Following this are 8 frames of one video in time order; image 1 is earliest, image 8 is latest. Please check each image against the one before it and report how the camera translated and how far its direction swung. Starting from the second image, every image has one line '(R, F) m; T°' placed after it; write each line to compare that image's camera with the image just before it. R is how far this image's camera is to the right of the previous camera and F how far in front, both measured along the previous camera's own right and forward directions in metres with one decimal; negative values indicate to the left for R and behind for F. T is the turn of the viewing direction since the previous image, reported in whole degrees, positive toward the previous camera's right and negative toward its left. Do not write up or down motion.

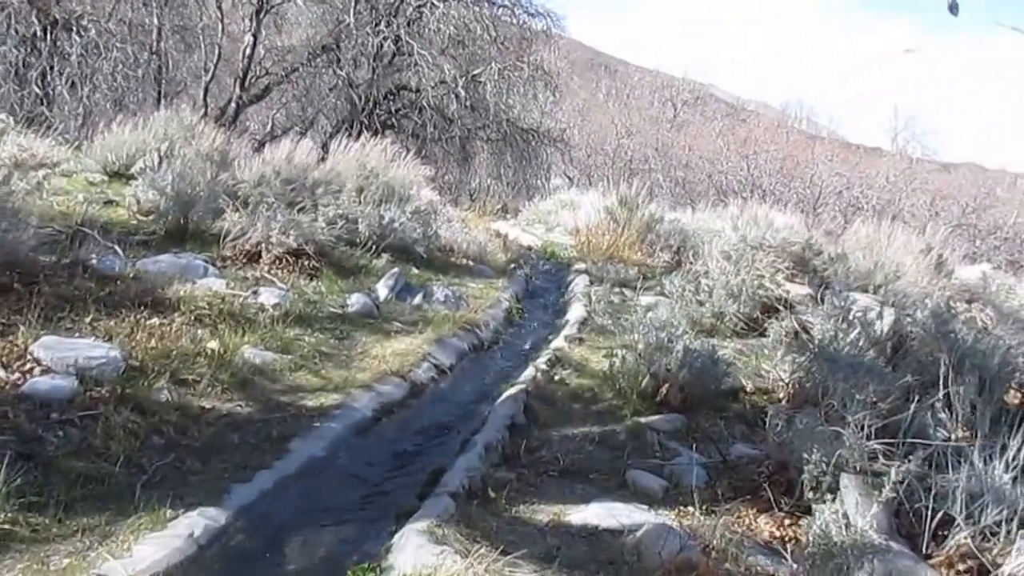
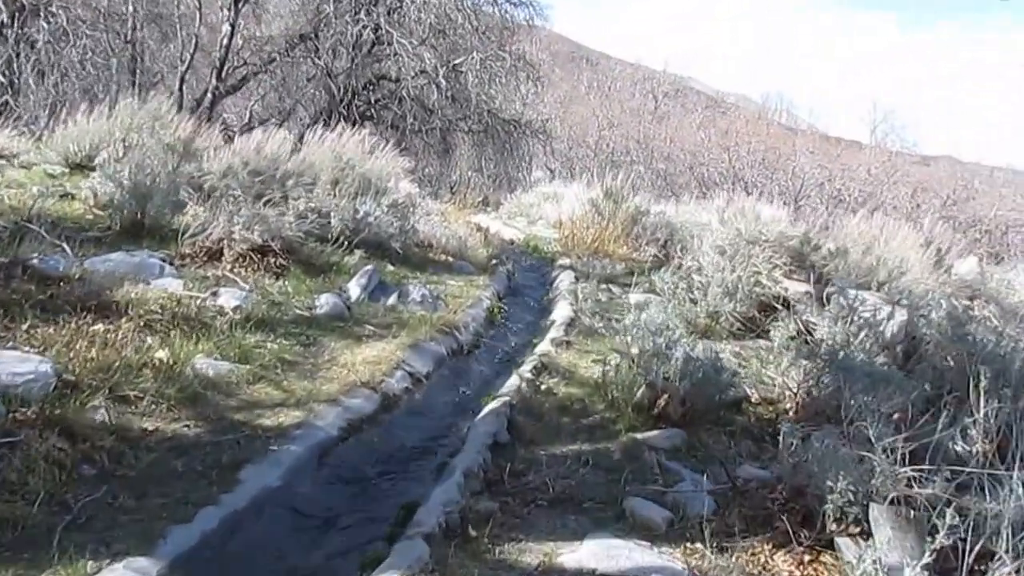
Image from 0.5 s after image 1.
(0.0, +0.4) m; +1°
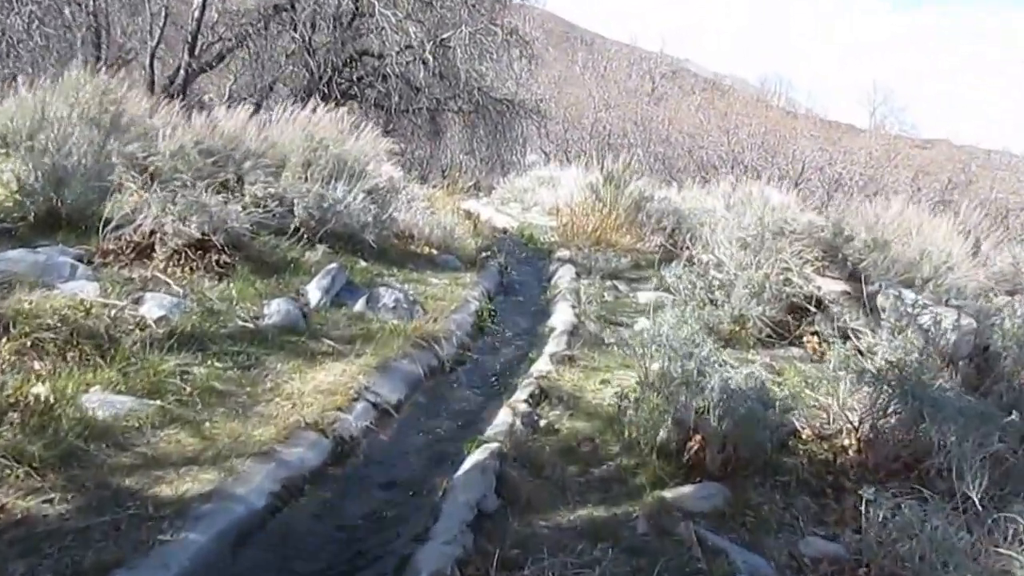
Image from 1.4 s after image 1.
(0.0, +0.9) m; 0°
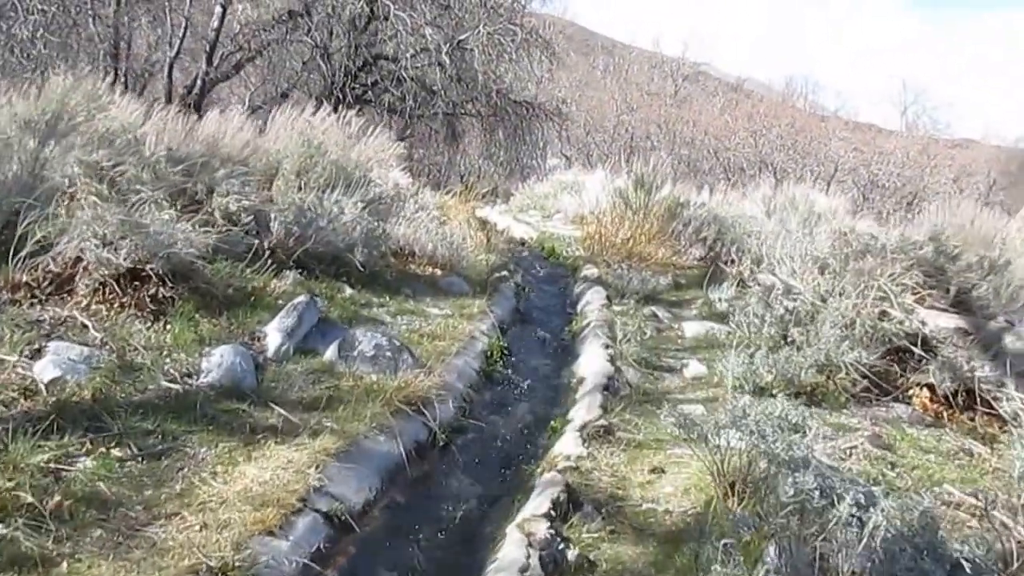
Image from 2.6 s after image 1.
(0.0, +1.1) m; -2°
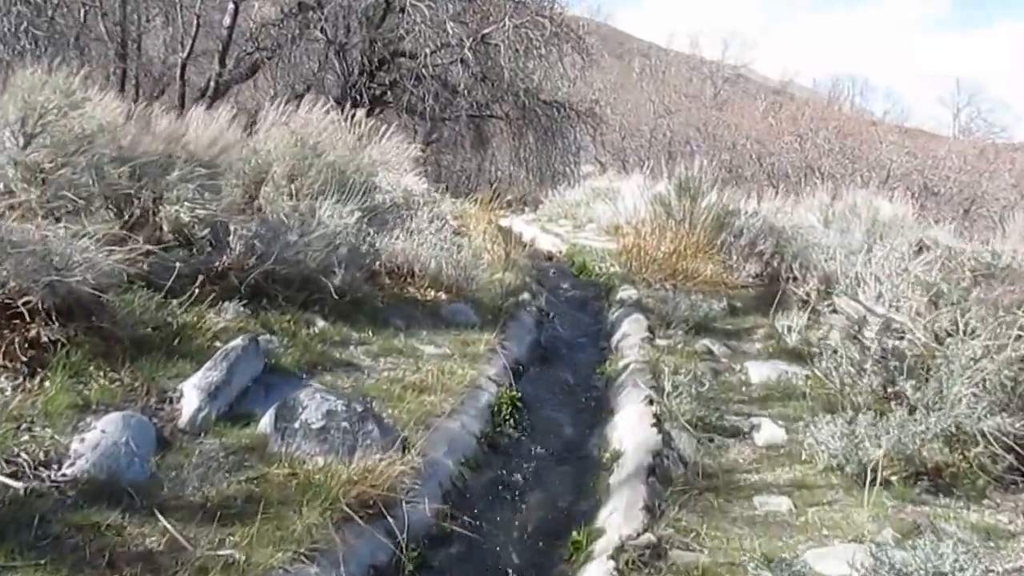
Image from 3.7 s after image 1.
(+0.1, +1.0) m; -2°
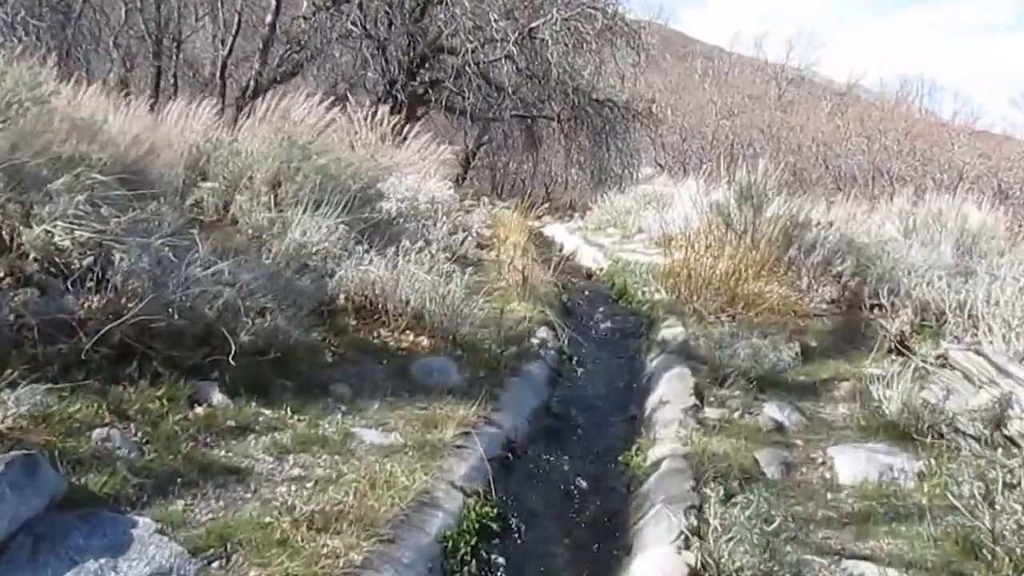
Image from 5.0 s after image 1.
(+0.2, +1.2) m; -4°
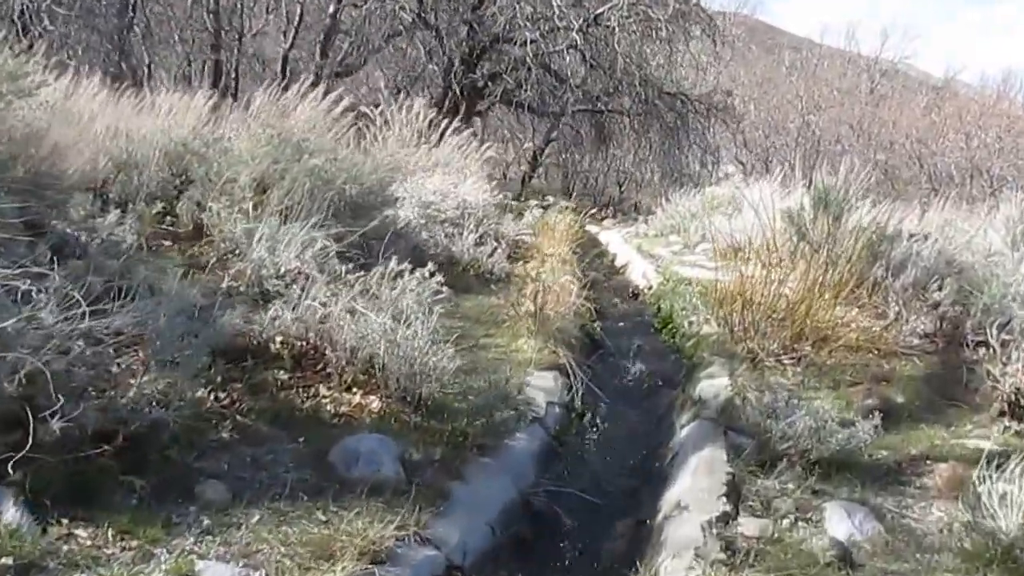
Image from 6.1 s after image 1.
(+0.3, +0.9) m; -5°
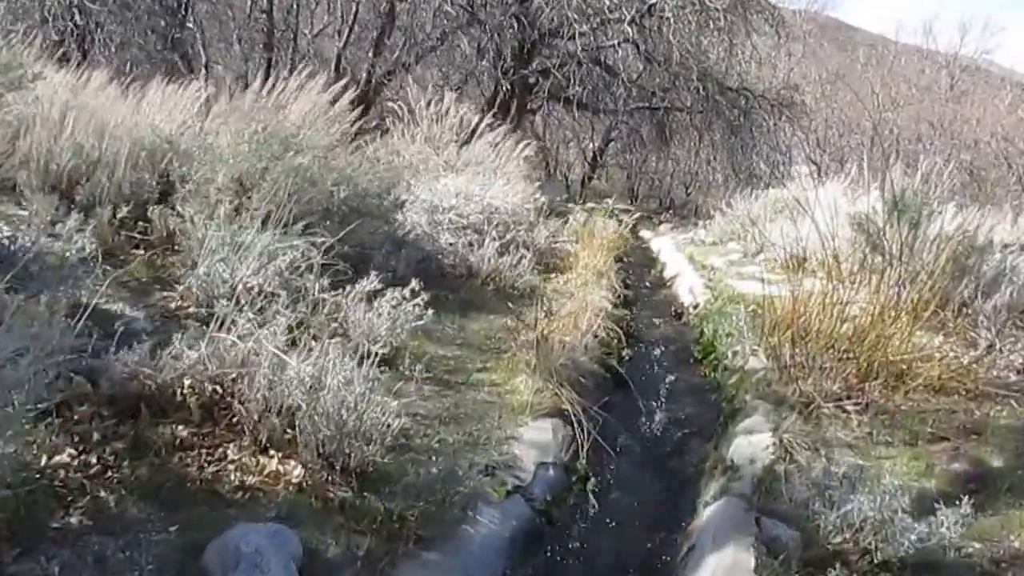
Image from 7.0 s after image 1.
(+0.3, +0.7) m; -4°
